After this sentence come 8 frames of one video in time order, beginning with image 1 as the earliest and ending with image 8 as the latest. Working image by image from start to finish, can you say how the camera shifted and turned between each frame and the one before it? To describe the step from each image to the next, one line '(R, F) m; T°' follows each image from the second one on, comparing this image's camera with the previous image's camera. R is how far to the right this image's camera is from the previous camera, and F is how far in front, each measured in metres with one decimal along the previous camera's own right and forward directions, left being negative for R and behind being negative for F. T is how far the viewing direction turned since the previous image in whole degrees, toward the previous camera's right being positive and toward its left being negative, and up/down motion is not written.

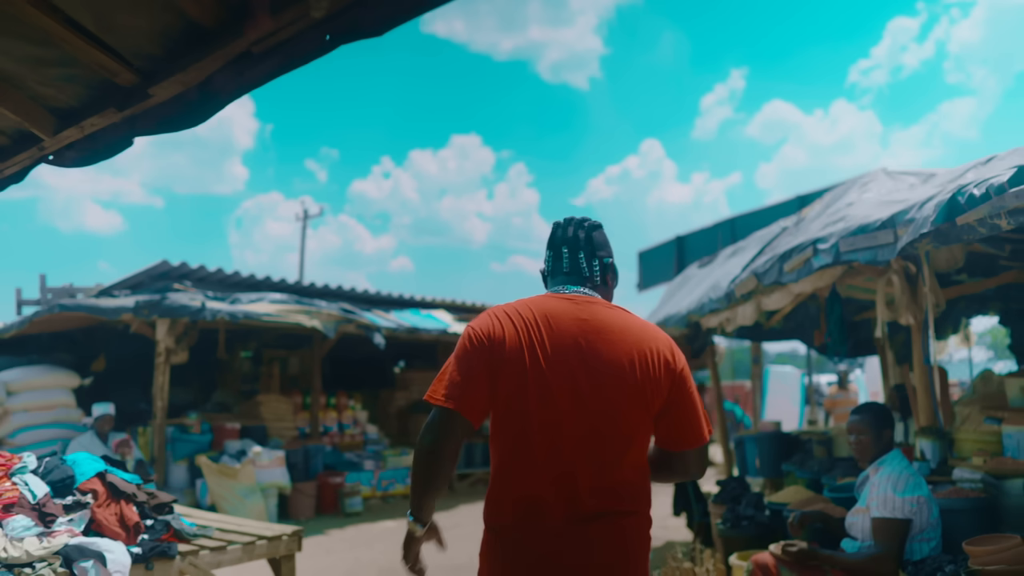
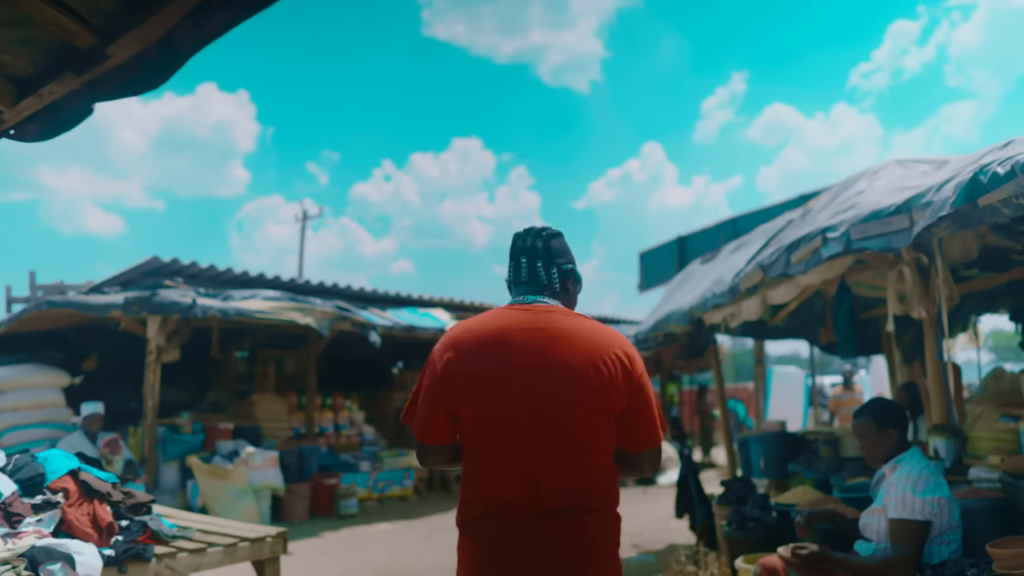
(0.0, +0.2) m; 0°
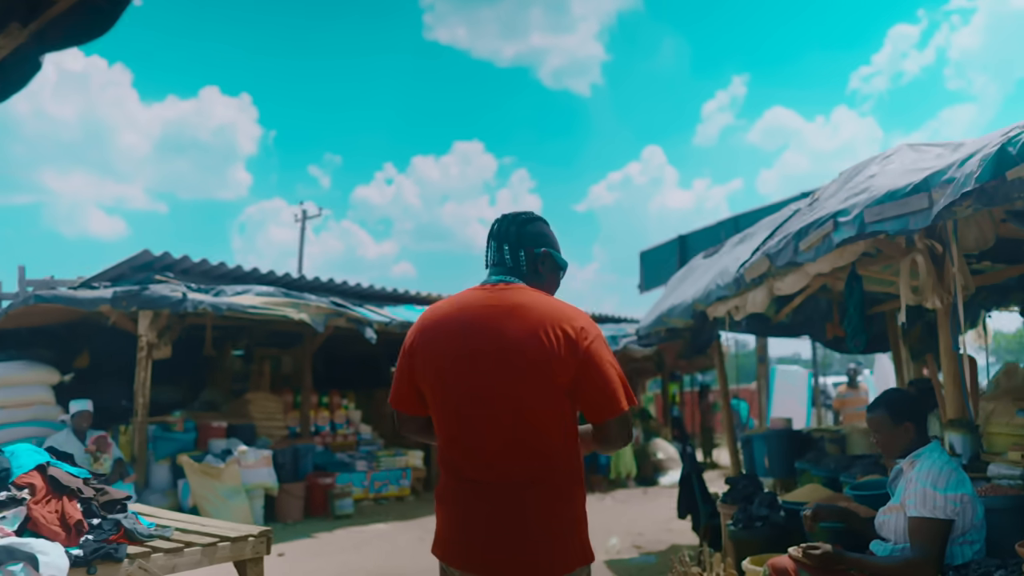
(0.0, +0.2) m; 0°
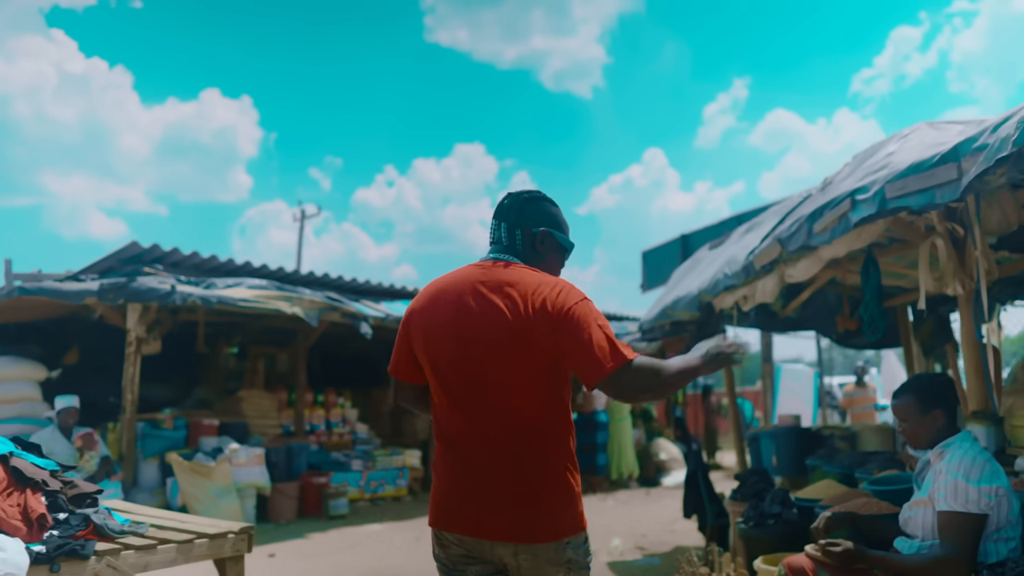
(0.0, +0.2) m; 0°
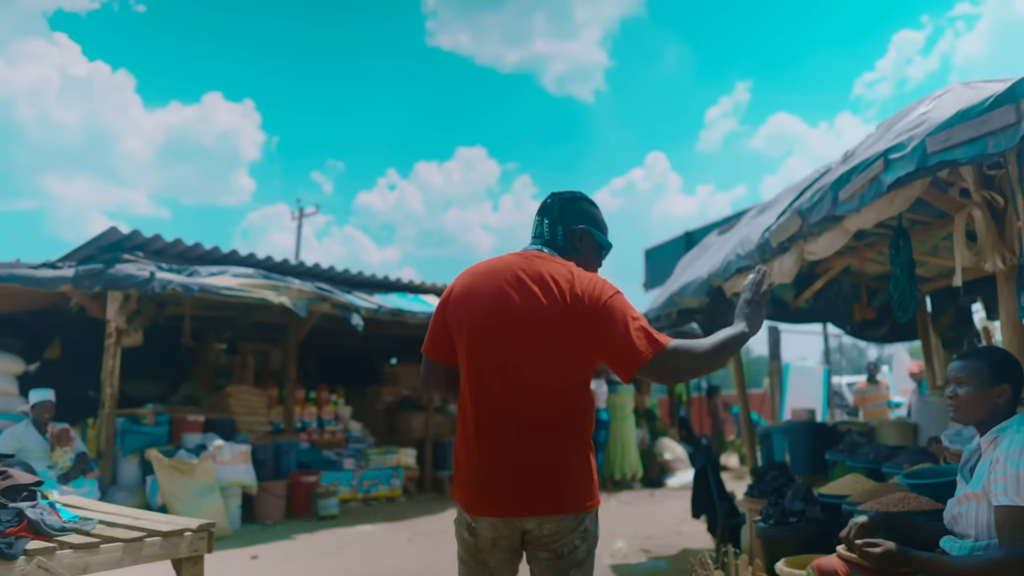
(0.0, +0.4) m; 0°
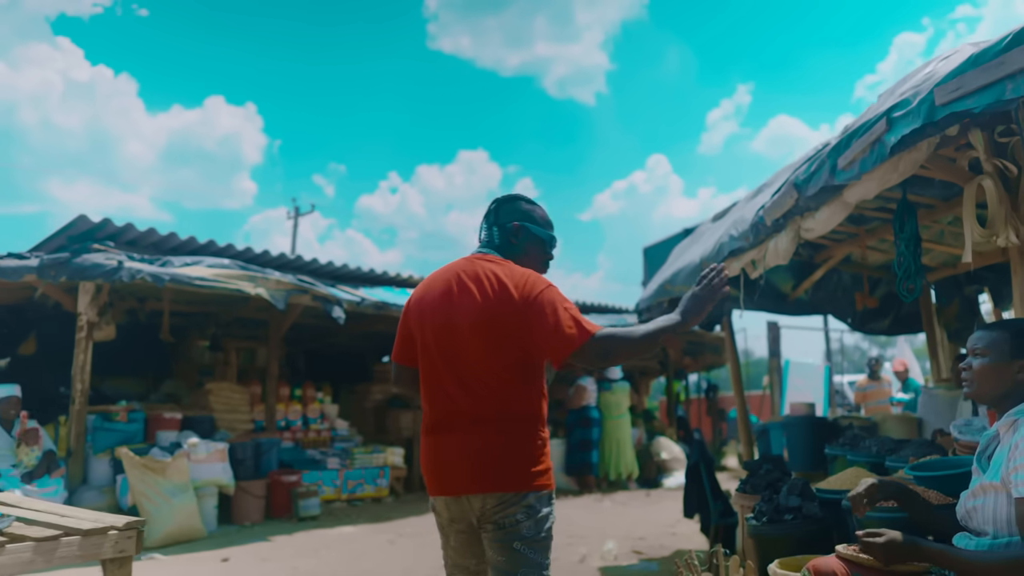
(+0.2, +0.3) m; 0°
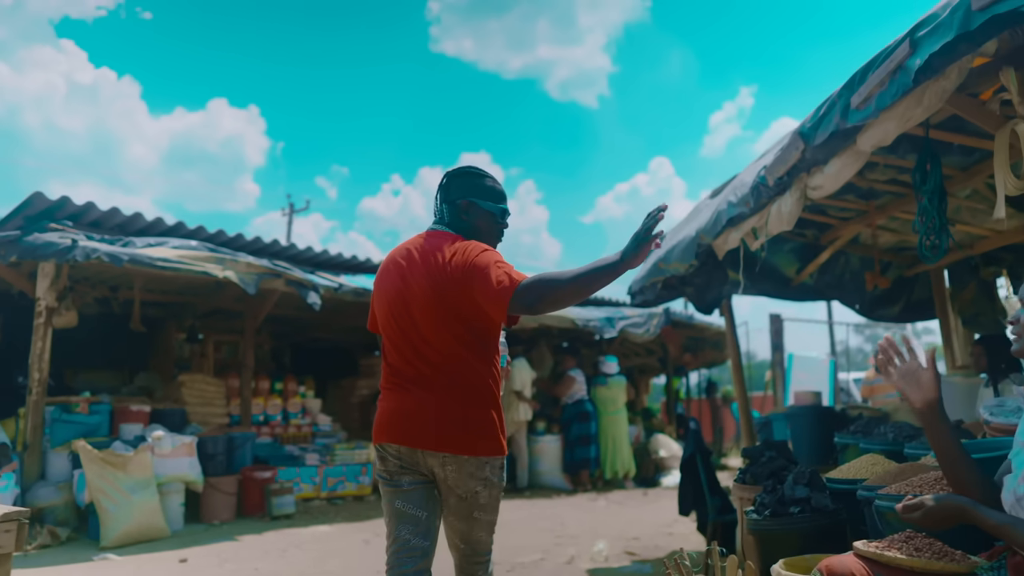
(+0.2, +0.4) m; 0°
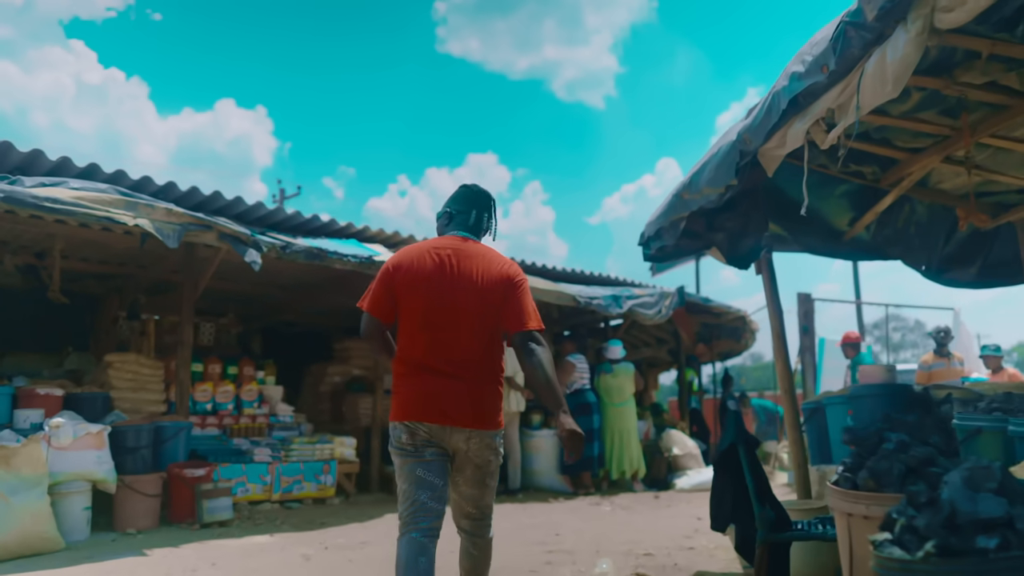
(+0.2, +1.3) m; -1°
